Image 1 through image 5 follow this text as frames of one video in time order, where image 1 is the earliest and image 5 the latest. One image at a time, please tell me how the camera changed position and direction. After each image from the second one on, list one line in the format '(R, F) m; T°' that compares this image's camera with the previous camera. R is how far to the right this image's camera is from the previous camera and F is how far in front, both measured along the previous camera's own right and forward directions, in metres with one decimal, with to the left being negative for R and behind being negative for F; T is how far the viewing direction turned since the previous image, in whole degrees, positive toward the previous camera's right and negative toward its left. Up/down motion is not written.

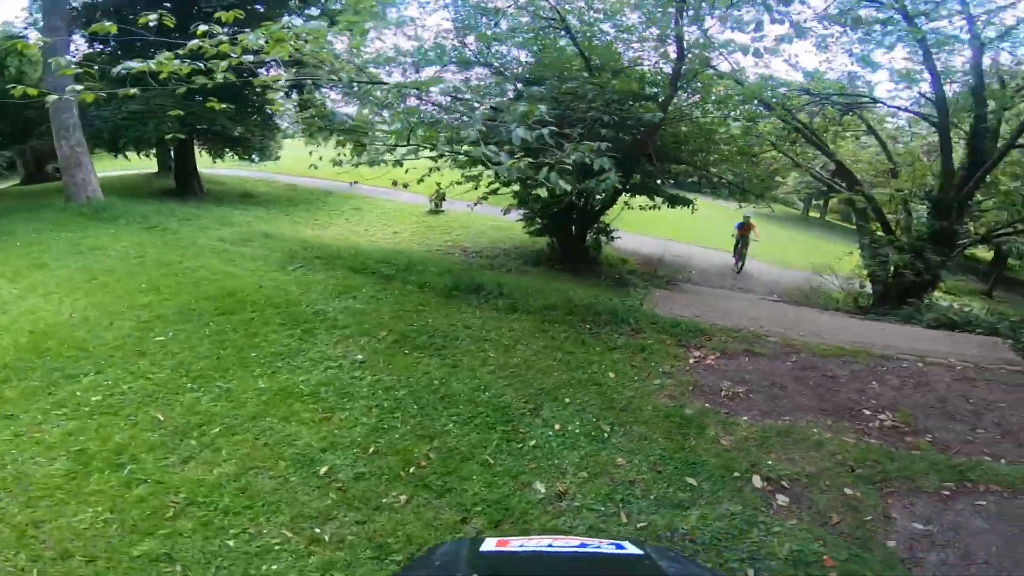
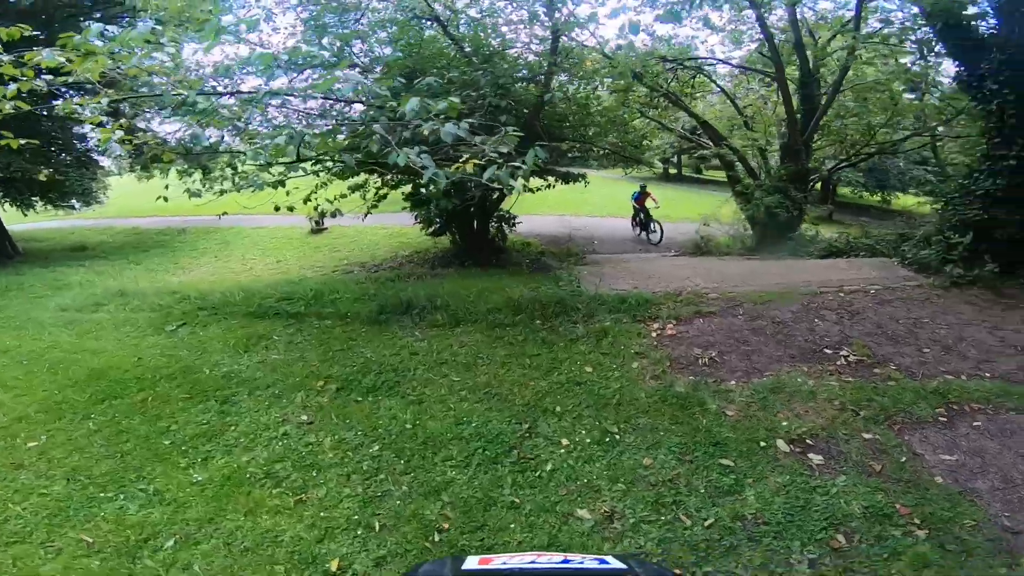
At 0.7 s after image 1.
(-0.6, +0.5) m; +13°
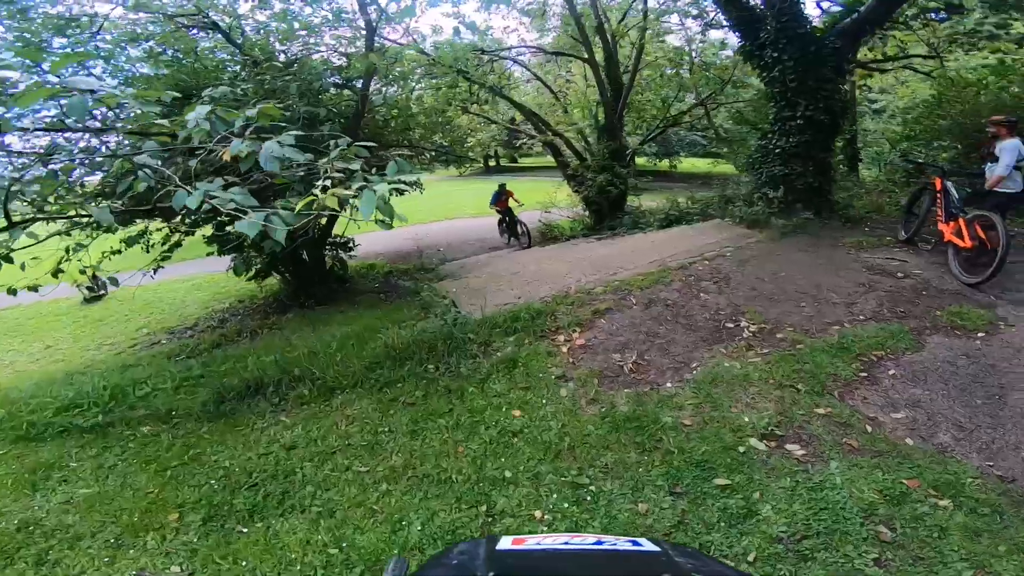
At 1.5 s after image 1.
(-0.5, +0.7) m; +19°
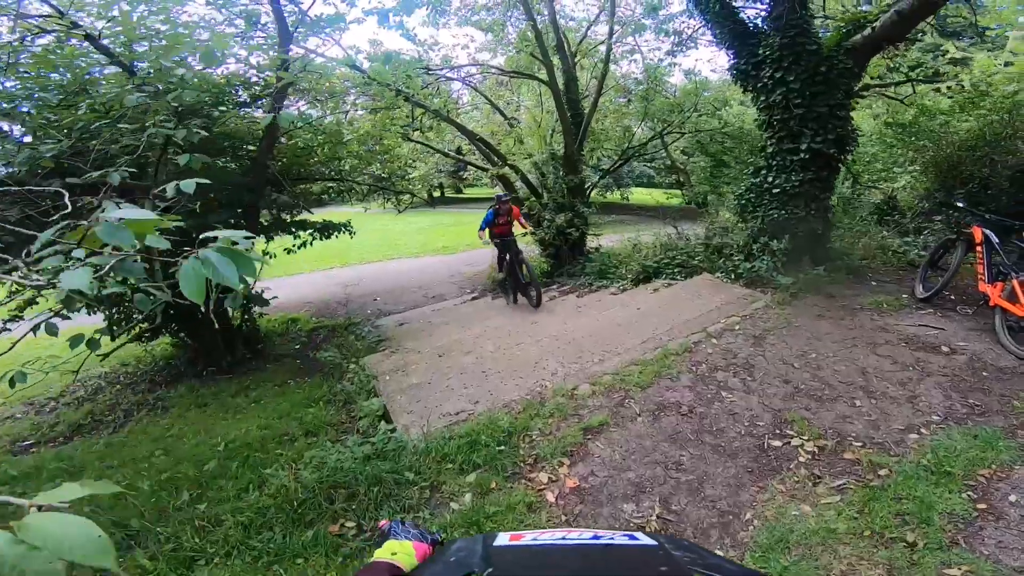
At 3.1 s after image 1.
(-0.1, +1.4) m; +6°
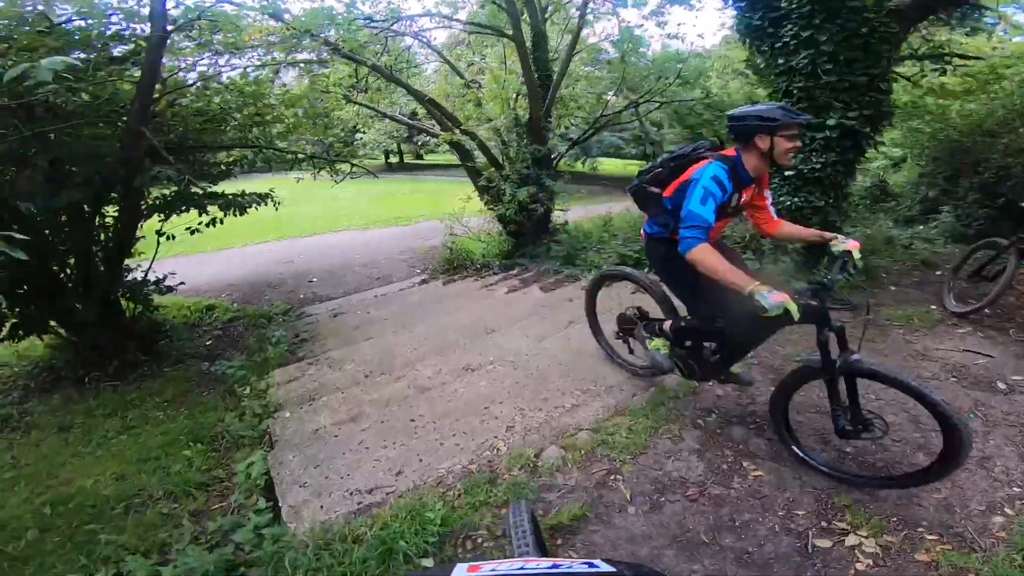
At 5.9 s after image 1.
(+0.1, +1.1) m; +4°
